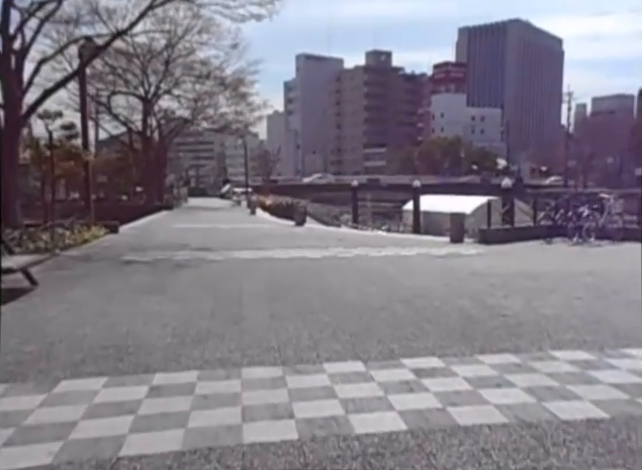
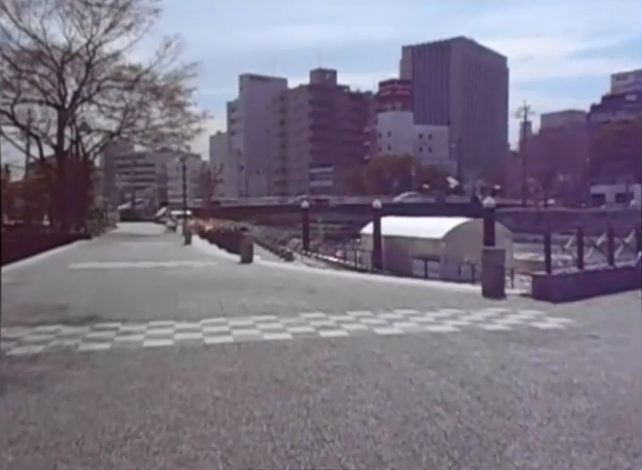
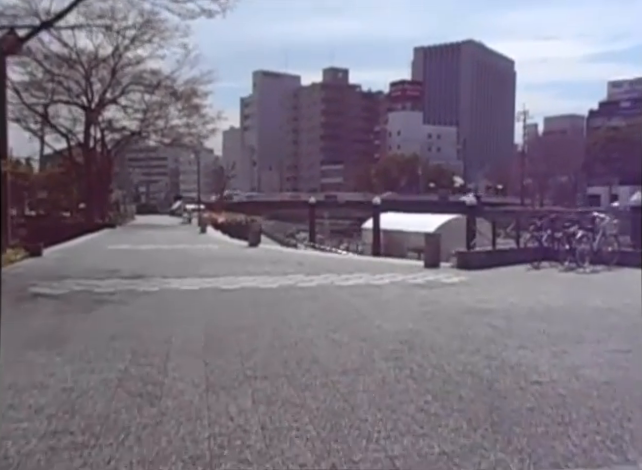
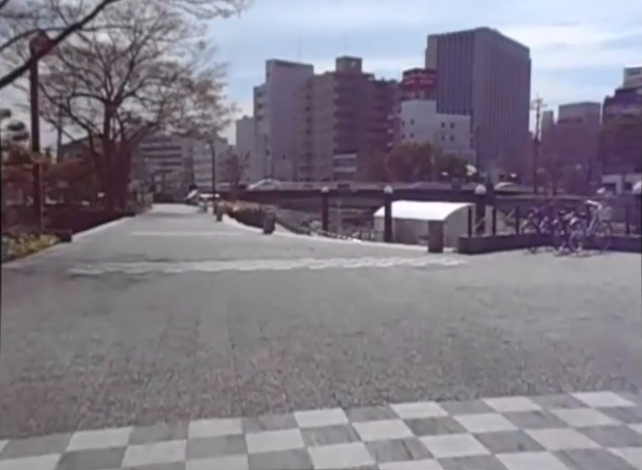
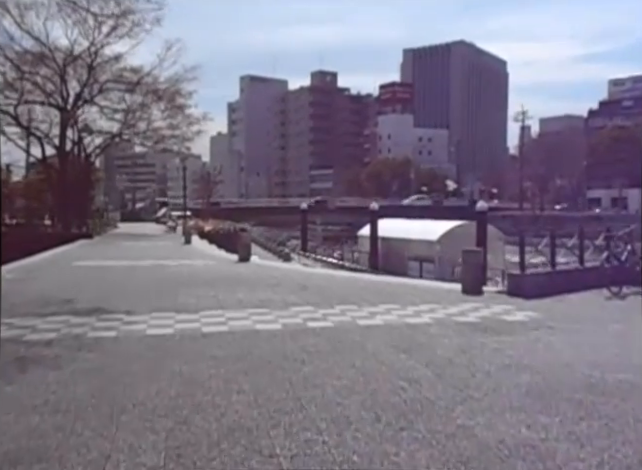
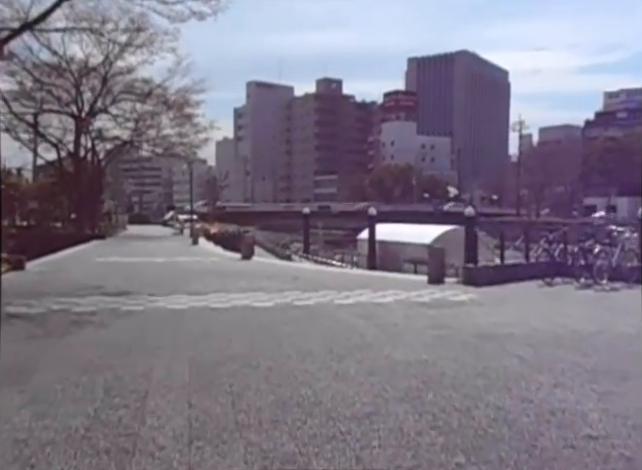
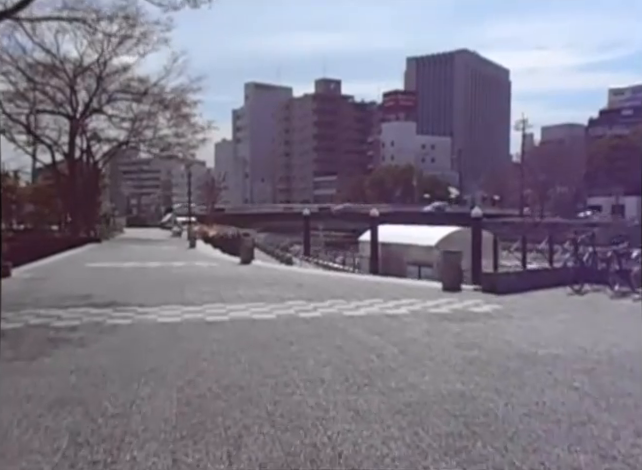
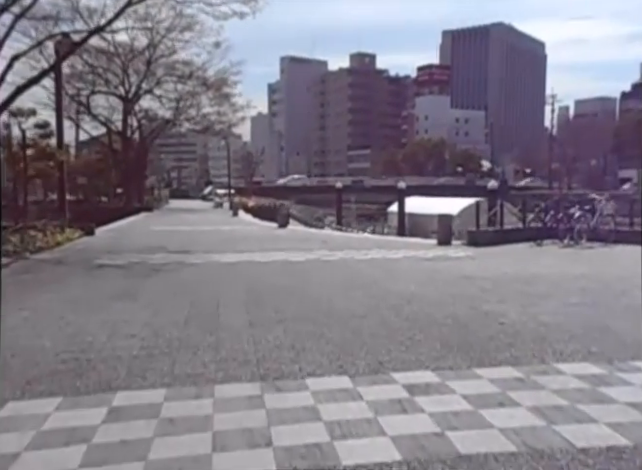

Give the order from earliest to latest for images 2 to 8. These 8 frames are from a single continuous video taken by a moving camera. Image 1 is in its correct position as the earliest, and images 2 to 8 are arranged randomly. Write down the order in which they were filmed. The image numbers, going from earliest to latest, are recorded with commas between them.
8, 4, 3, 6, 7, 5, 2
